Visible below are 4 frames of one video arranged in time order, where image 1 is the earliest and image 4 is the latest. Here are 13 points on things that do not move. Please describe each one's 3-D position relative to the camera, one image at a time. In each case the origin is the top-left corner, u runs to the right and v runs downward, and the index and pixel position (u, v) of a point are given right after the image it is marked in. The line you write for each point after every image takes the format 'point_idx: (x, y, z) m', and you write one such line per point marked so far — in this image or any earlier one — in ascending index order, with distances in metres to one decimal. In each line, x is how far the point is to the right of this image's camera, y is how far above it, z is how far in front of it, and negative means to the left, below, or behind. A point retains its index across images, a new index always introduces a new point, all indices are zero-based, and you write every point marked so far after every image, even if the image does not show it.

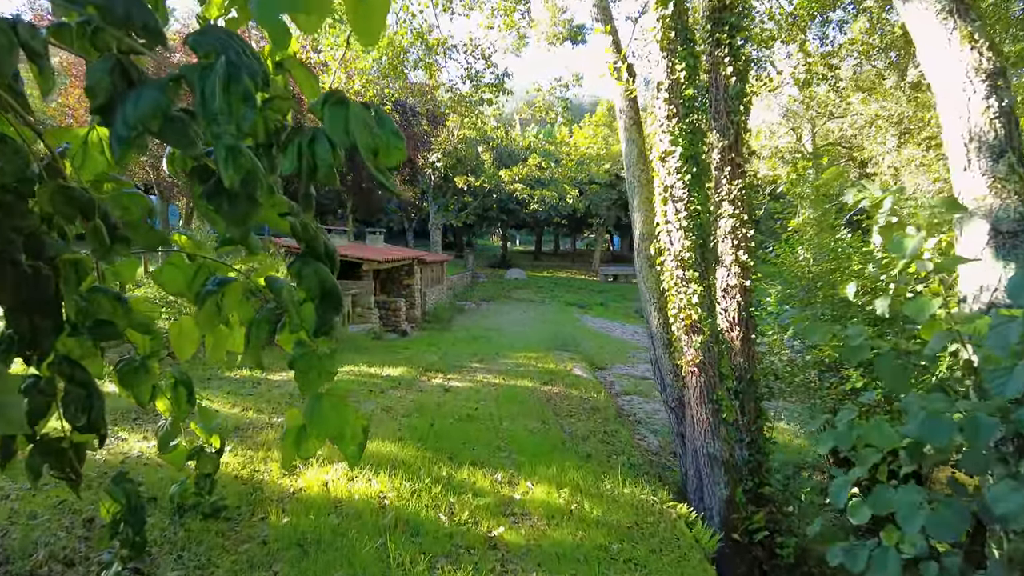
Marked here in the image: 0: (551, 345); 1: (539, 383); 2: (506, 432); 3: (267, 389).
0: (+1.0, -1.4, +15.5) m
1: (+0.4, -1.3, +9.1) m
2: (-0.1, -1.3, +6.0) m
3: (-2.6, -1.1, +6.9) m
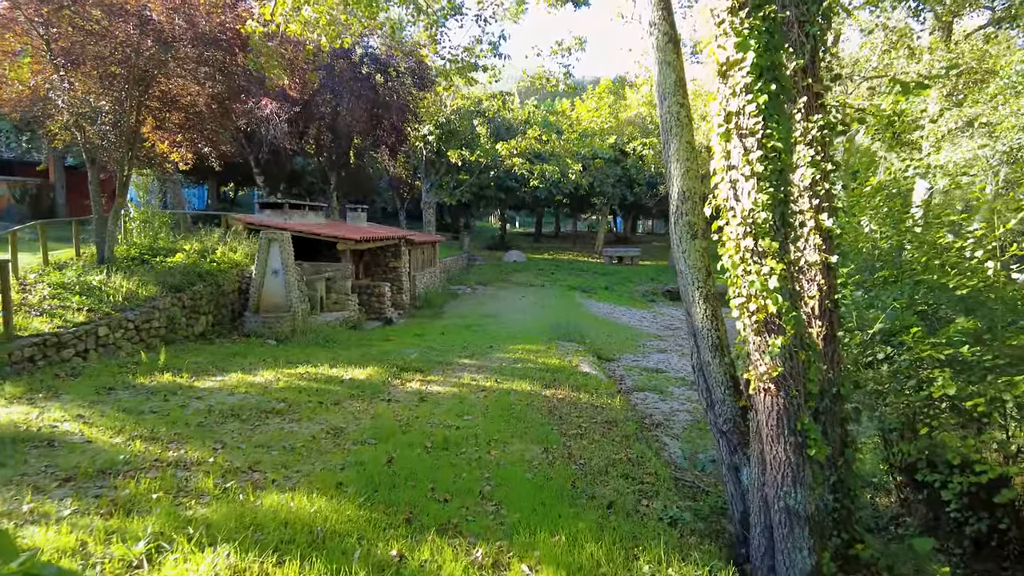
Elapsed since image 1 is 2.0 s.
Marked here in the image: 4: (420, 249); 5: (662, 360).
0: (+0.9, -1.0, +13.9) m
1: (+0.3, -1.1, +7.4) m
2: (-0.1, -1.2, +4.4) m
3: (-2.7, -0.9, +5.2) m
4: (-2.6, +1.1, +18.5) m
5: (+3.2, -1.6, +13.8) m
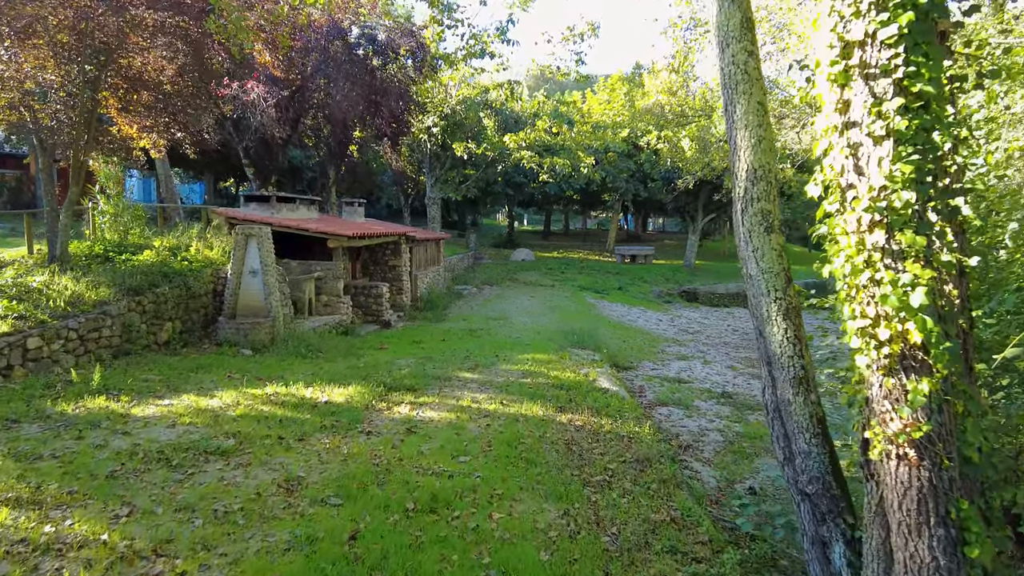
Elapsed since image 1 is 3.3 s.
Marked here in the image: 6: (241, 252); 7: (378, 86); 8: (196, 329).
0: (+1.1, -1.0, +12.7) m
1: (+0.4, -1.2, +6.2) m
2: (-0.1, -1.3, +3.2) m
3: (-2.6, -1.0, +4.1) m
4: (-2.4, +1.1, +17.4) m
5: (+3.3, -1.6, +12.6) m
6: (-3.6, +0.5, +8.6) m
7: (-2.9, +4.4, +14.0) m
8: (-4.1, -0.5, +8.5) m
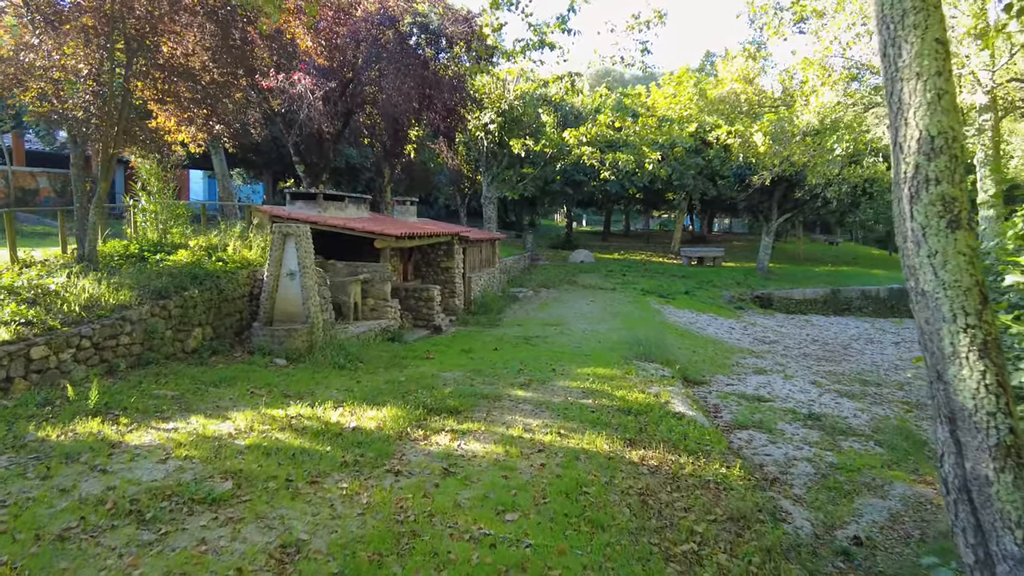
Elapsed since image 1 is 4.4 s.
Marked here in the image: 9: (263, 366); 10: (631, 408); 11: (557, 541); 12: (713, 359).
0: (+2.1, -1.1, +11.6) m
1: (+0.9, -1.2, +5.2) m
2: (+0.1, -1.3, +2.3) m
3: (-2.3, -1.0, +3.4) m
4: (-0.9, +1.0, +16.6) m
5: (+4.4, -1.7, +11.3) m
6: (-2.9, +0.4, +8.0) m
7: (-1.6, +4.3, +13.3) m
8: (-3.4, -0.6, +7.8) m
9: (-2.7, -0.9, +7.1) m
10: (+1.2, -1.2, +6.5) m
11: (+0.2, -1.3, +3.3) m
12: (+3.8, -1.4, +12.3) m
